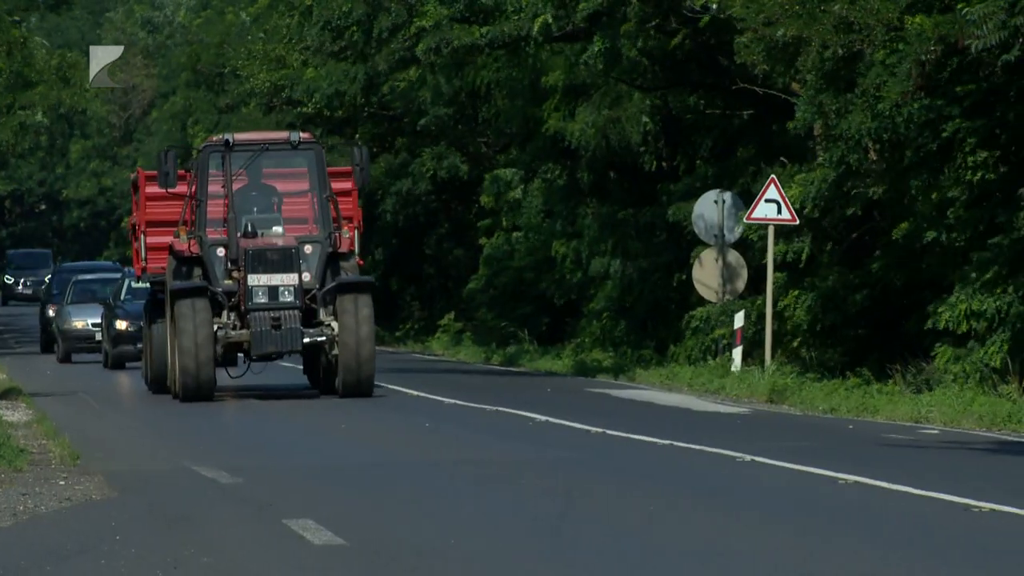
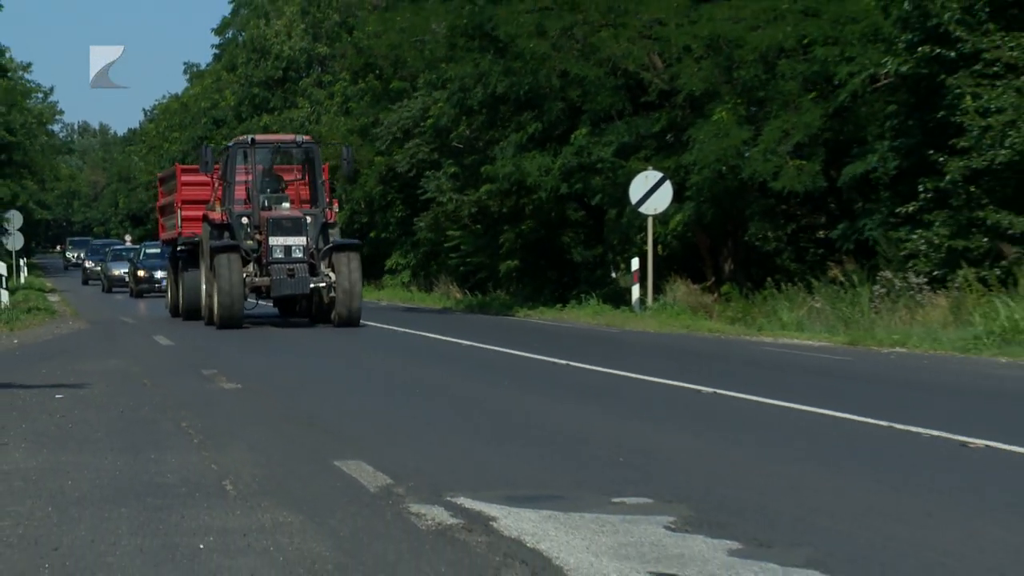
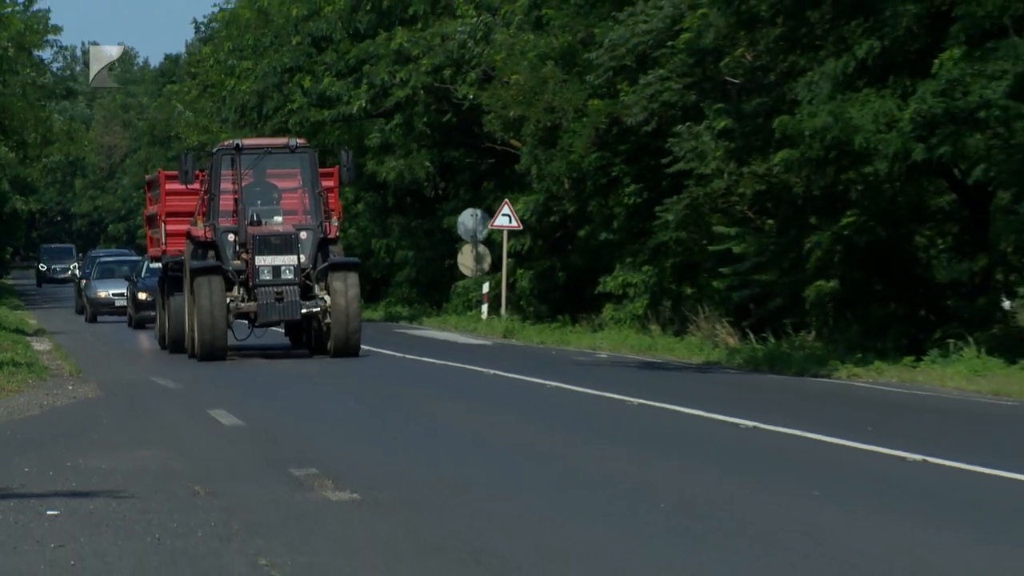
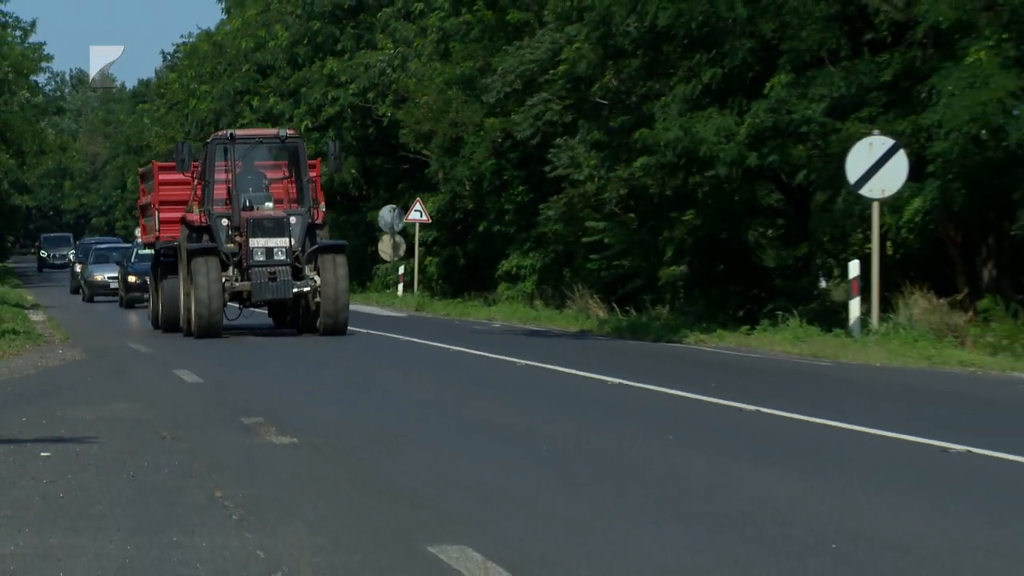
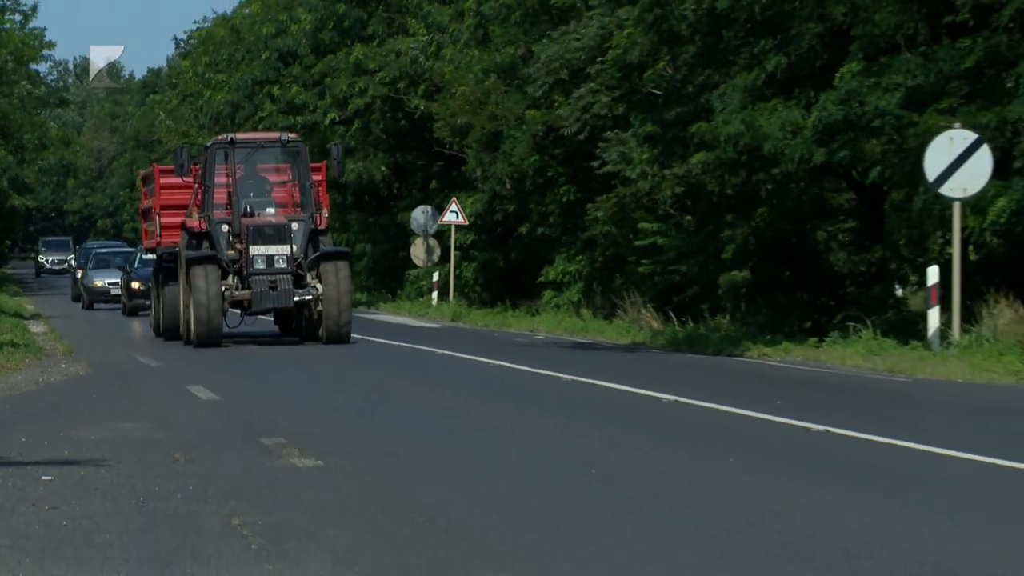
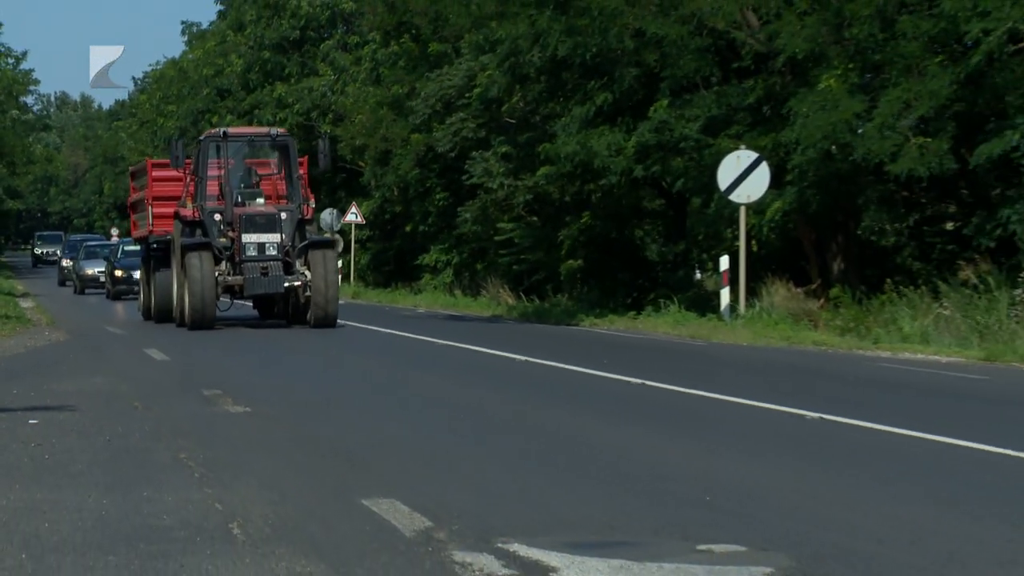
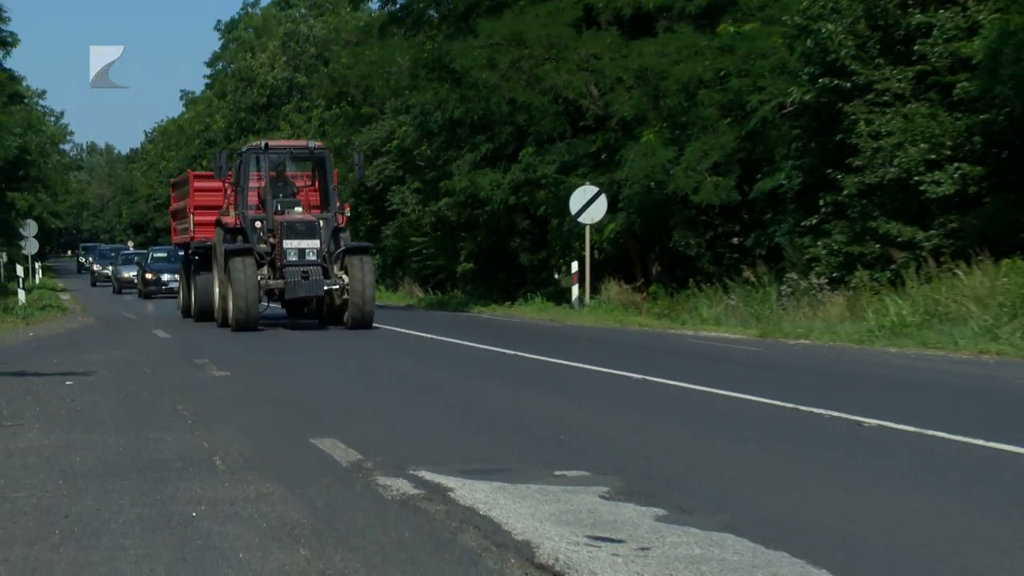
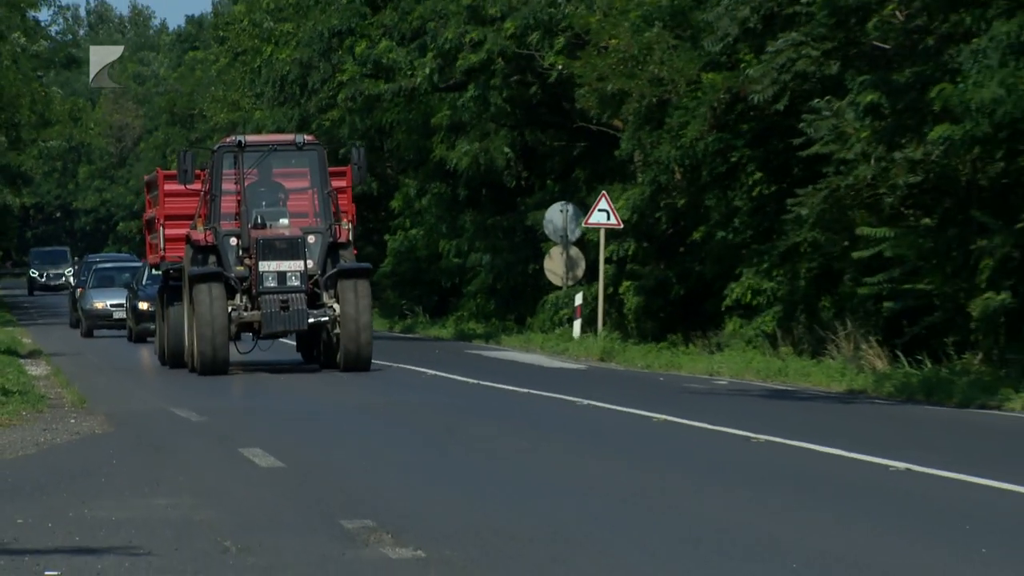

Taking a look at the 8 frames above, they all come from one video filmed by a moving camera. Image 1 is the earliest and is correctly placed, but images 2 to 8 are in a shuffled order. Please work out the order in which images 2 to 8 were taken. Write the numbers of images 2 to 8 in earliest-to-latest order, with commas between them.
8, 3, 5, 4, 6, 2, 7
